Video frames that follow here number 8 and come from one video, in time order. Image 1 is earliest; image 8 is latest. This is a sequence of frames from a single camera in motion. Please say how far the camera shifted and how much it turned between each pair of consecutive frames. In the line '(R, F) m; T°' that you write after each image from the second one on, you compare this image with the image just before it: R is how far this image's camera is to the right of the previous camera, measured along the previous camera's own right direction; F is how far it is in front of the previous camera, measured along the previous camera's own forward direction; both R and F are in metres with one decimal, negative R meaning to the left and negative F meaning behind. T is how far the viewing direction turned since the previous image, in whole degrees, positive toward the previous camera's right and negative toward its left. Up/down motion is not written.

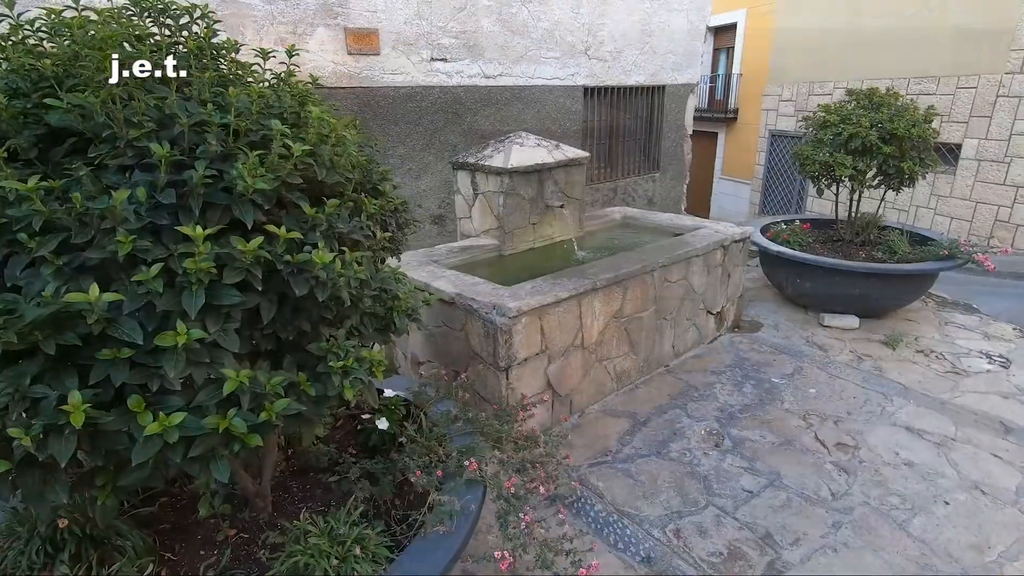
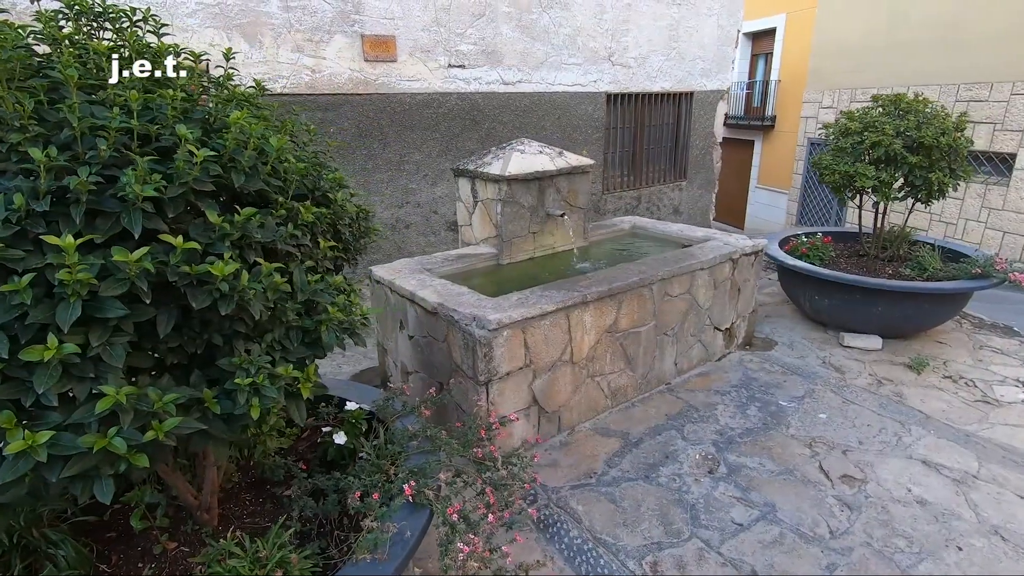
(+0.2, +0.1) m; -4°
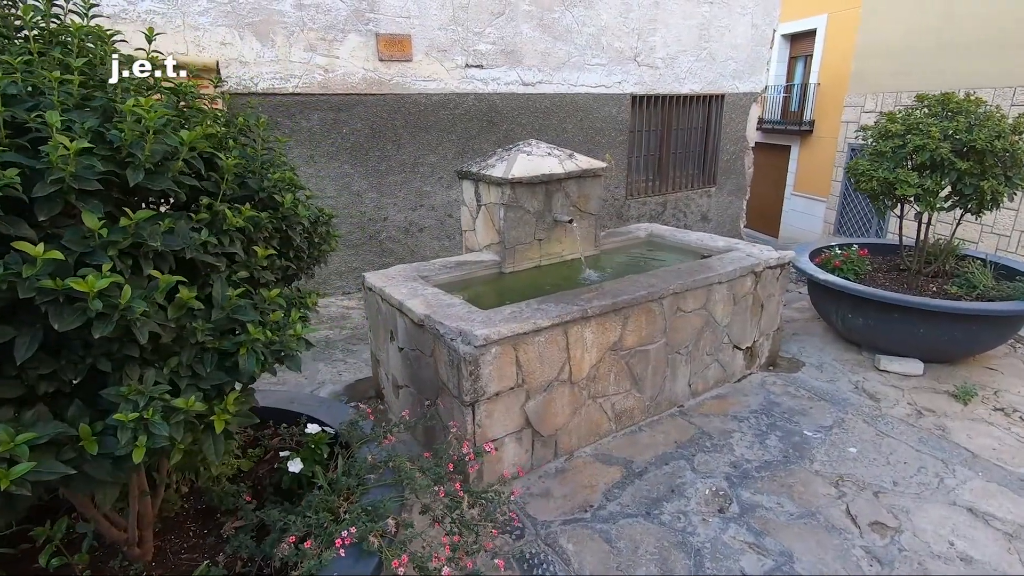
(+0.2, +0.2) m; -3°
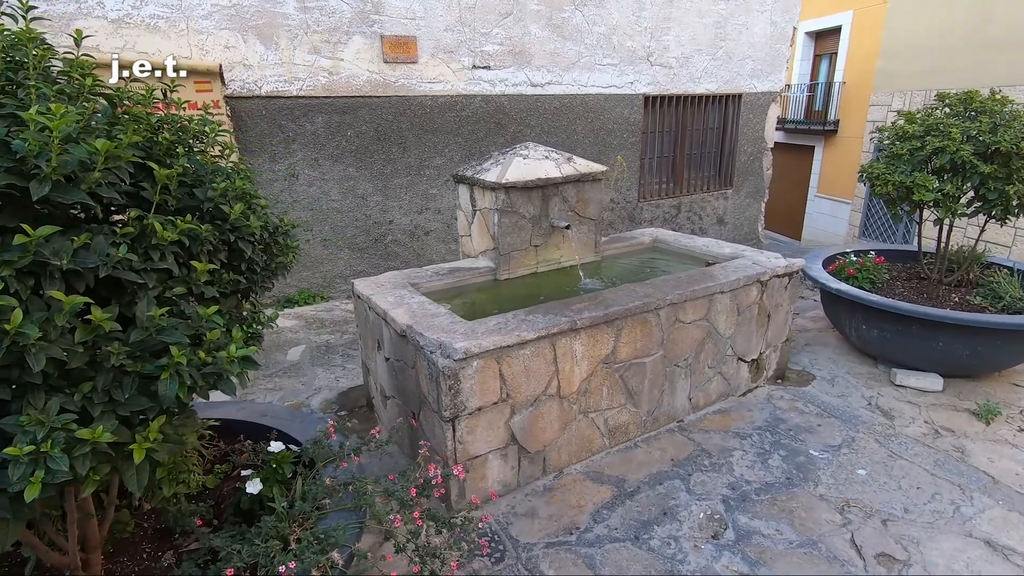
(+0.1, +0.1) m; -2°
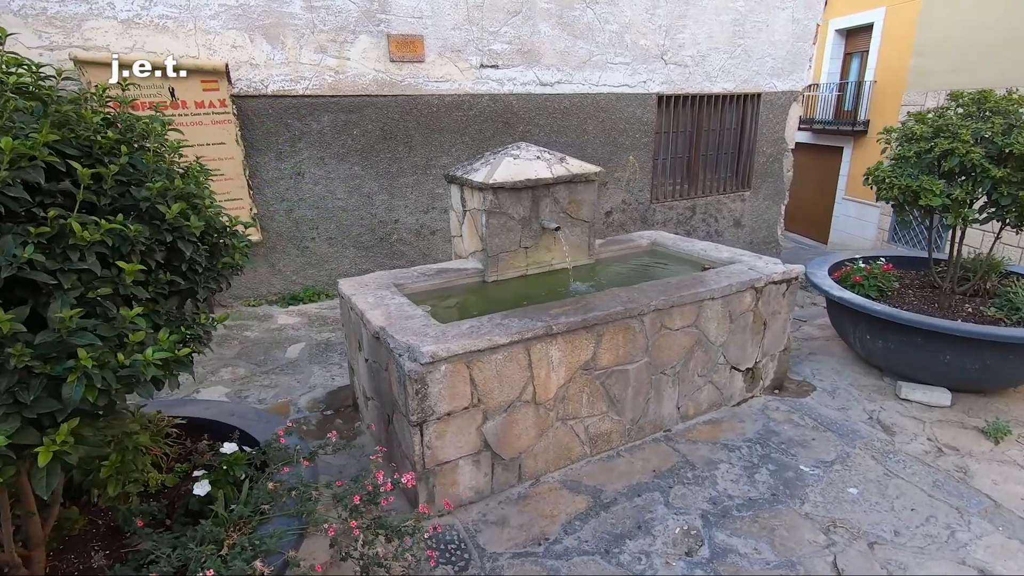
(+0.2, +0.1) m; -3°
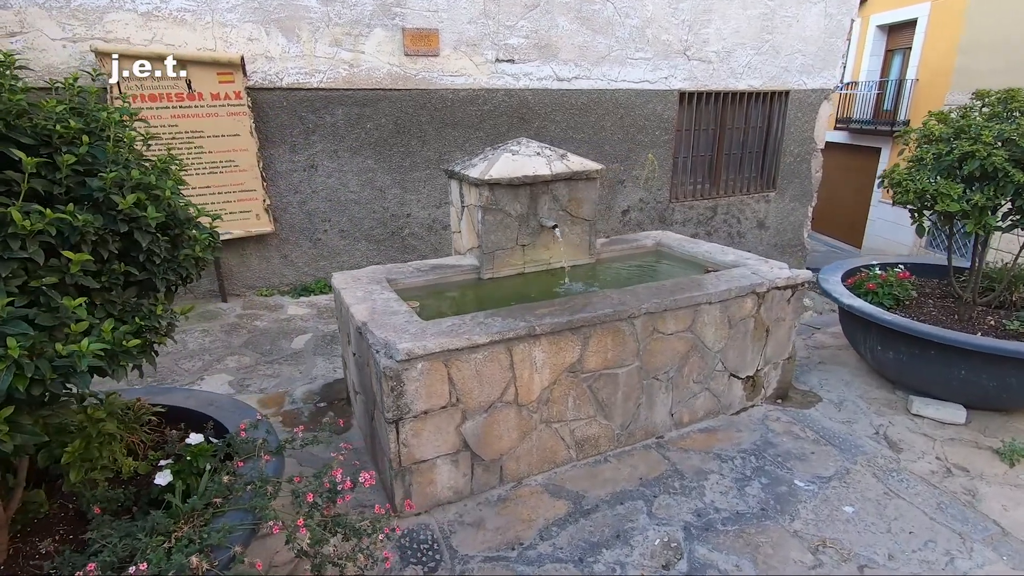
(+0.2, 0.0) m; -3°
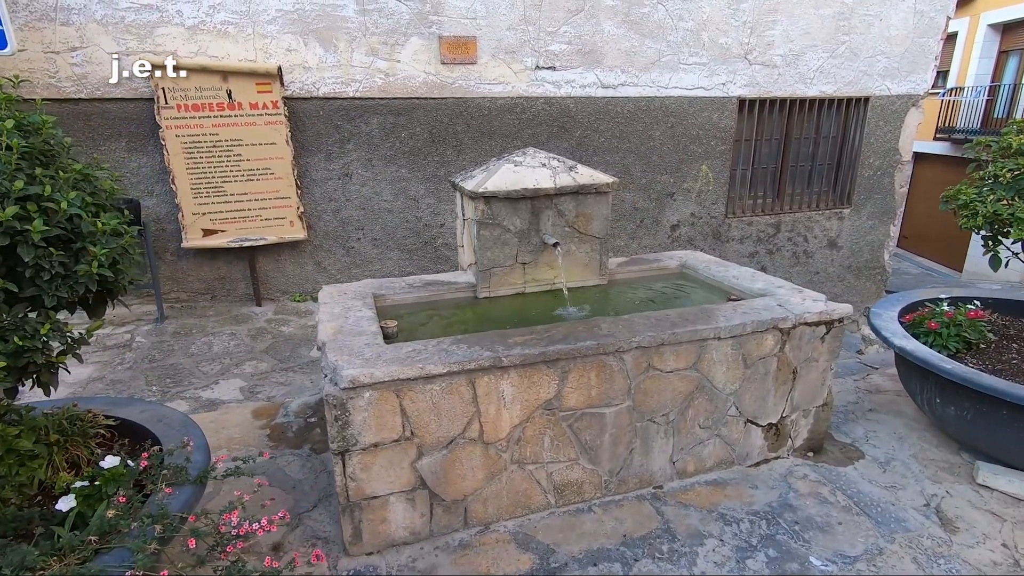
(+0.4, +0.2) m; -8°
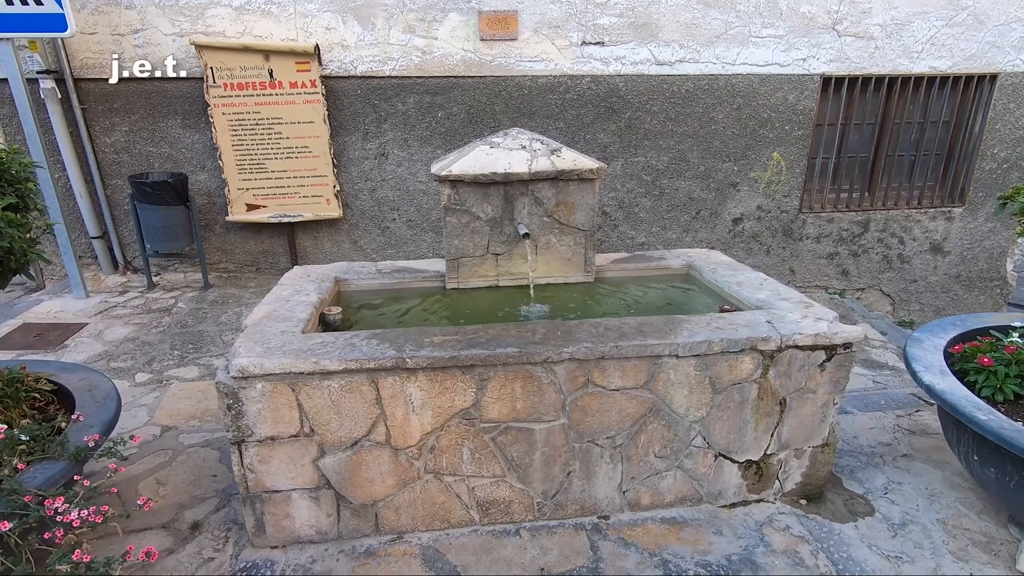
(+0.6, +0.3) m; -10°
